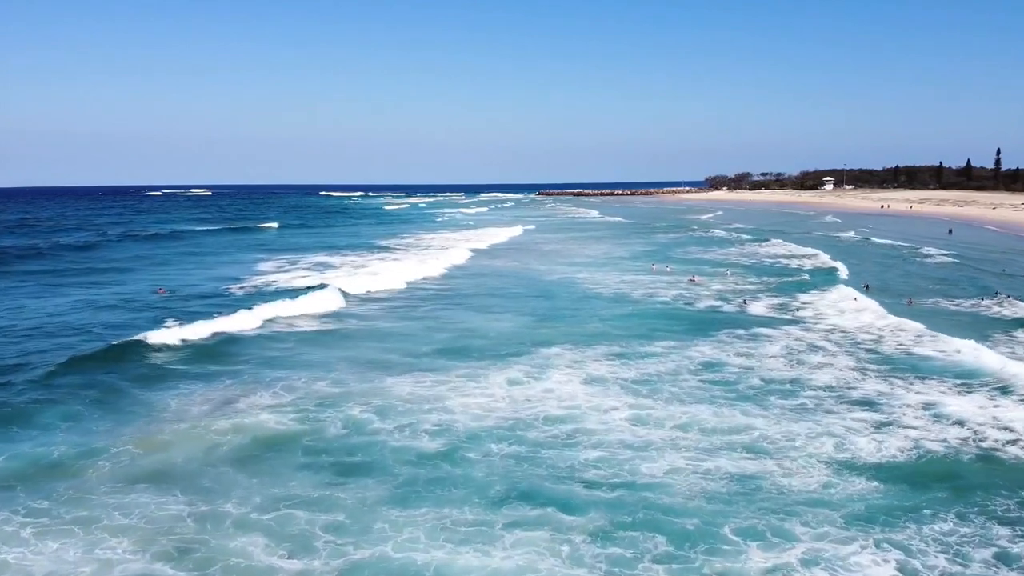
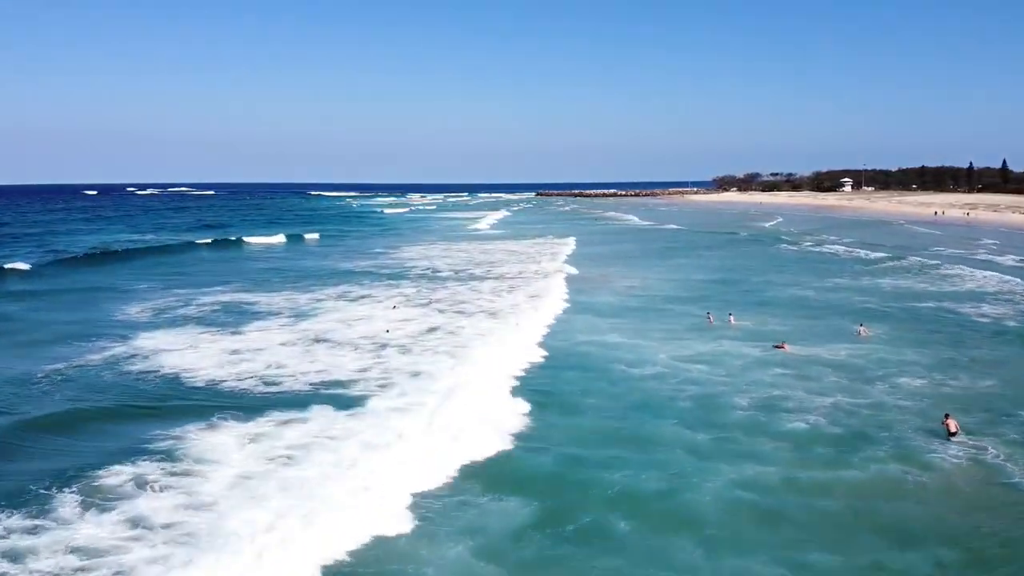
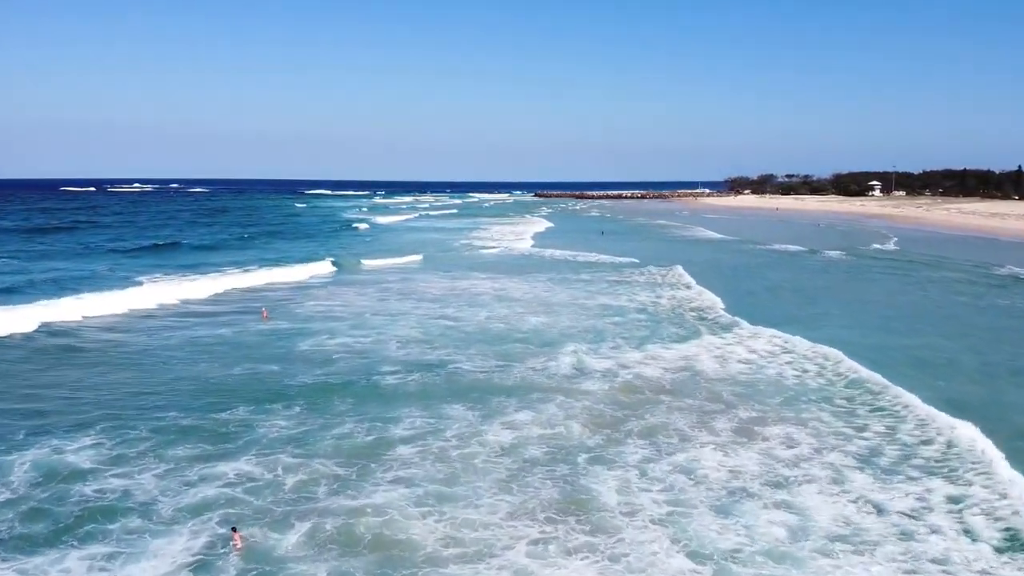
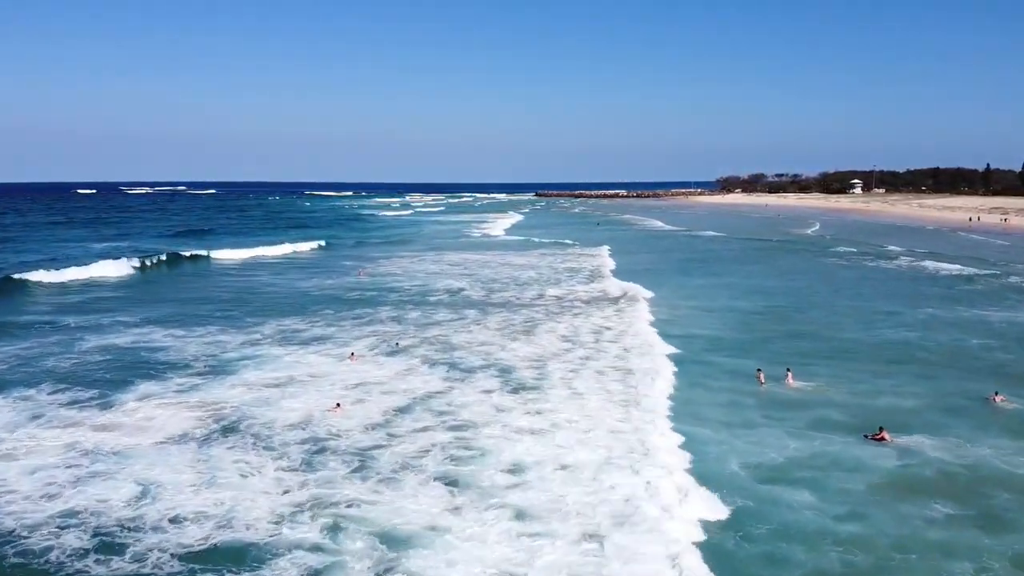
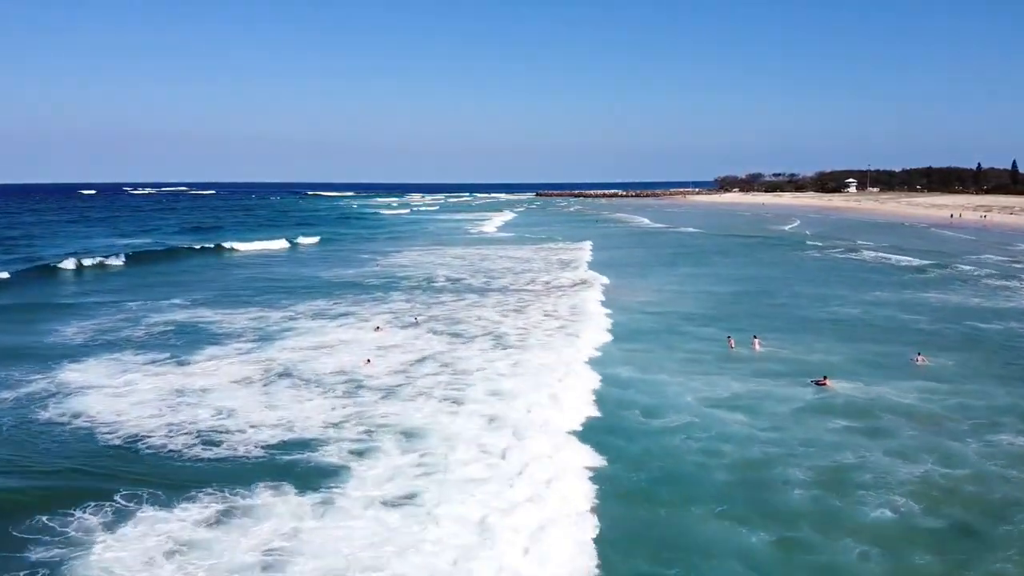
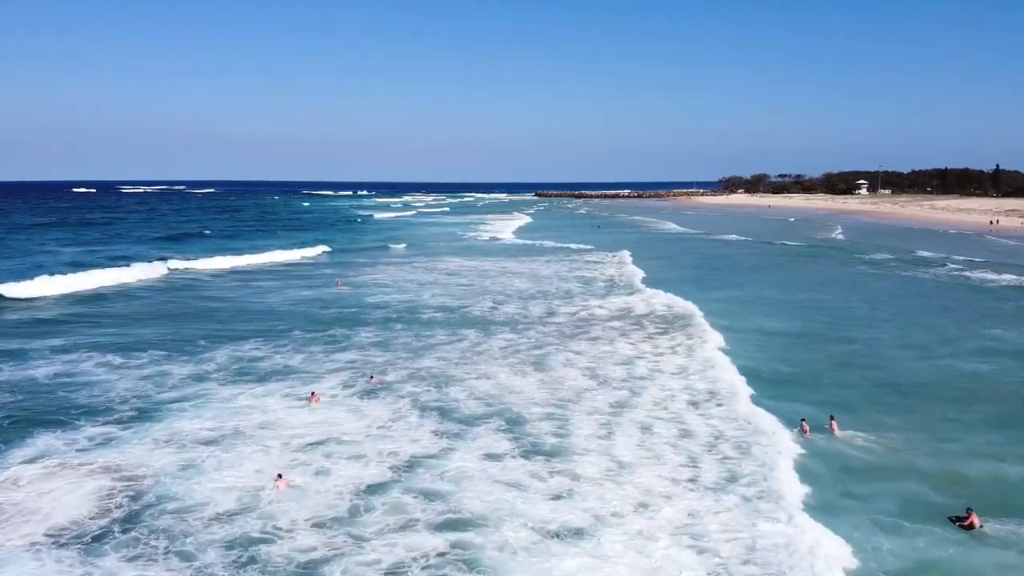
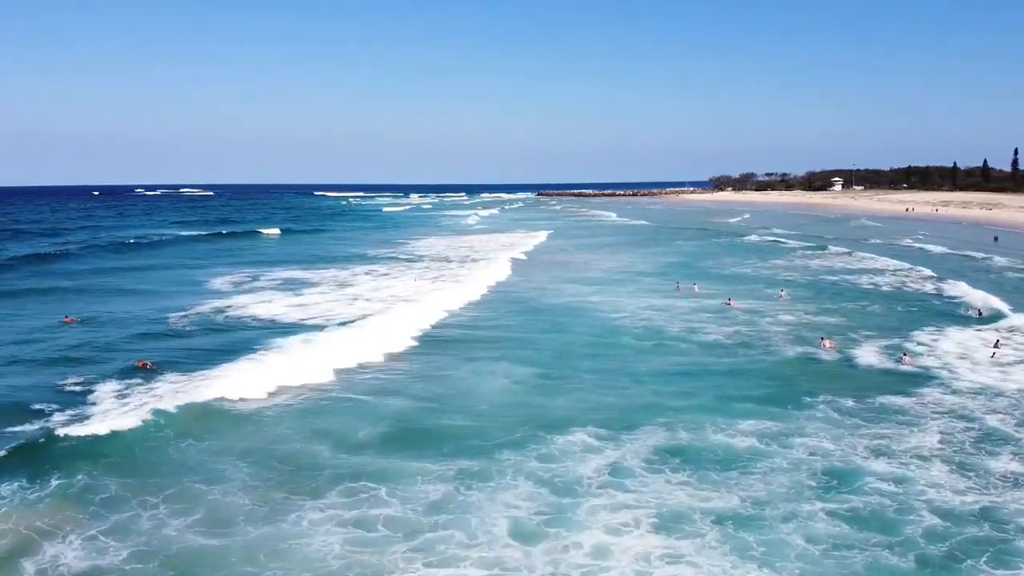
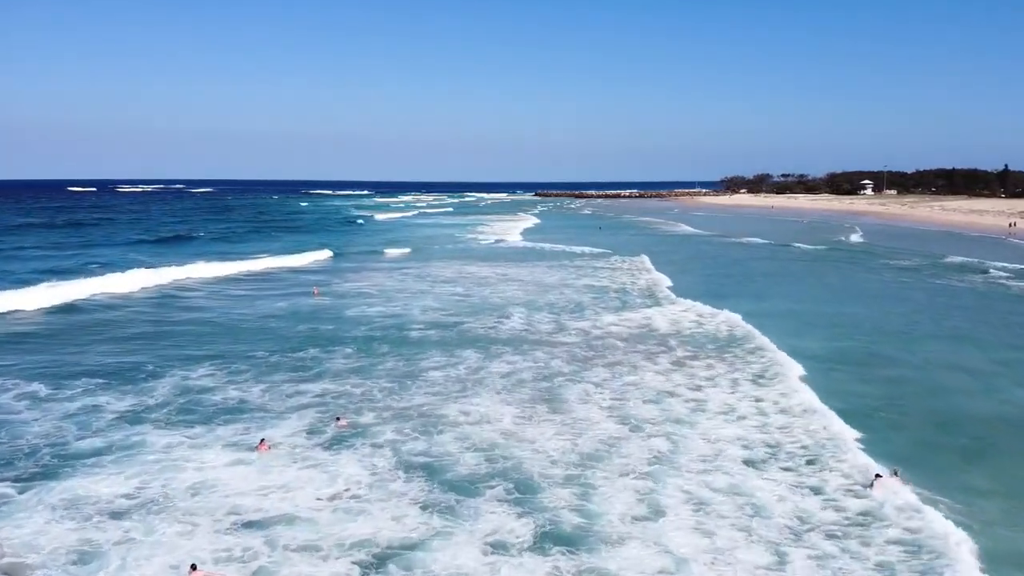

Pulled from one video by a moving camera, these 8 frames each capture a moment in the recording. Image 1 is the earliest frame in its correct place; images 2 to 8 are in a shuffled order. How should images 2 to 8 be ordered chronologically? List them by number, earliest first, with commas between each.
7, 2, 5, 4, 6, 8, 3
